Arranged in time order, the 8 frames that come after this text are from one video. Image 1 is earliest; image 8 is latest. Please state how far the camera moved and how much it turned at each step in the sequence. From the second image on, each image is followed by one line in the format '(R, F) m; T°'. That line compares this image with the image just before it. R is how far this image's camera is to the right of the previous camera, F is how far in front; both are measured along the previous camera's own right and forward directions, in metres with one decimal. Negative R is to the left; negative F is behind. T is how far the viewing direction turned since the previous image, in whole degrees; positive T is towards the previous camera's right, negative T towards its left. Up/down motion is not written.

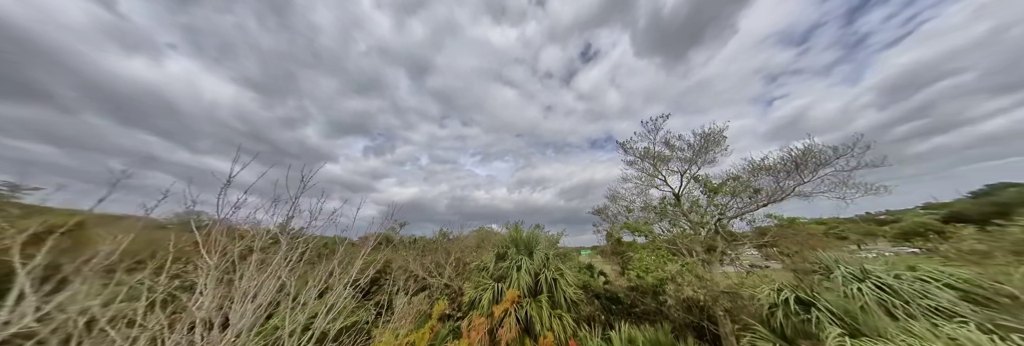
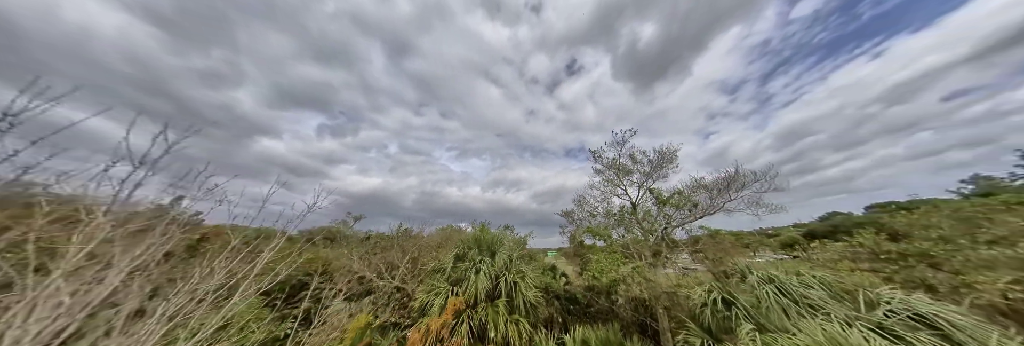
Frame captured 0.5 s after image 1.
(+0.1, +0.2) m; +8°
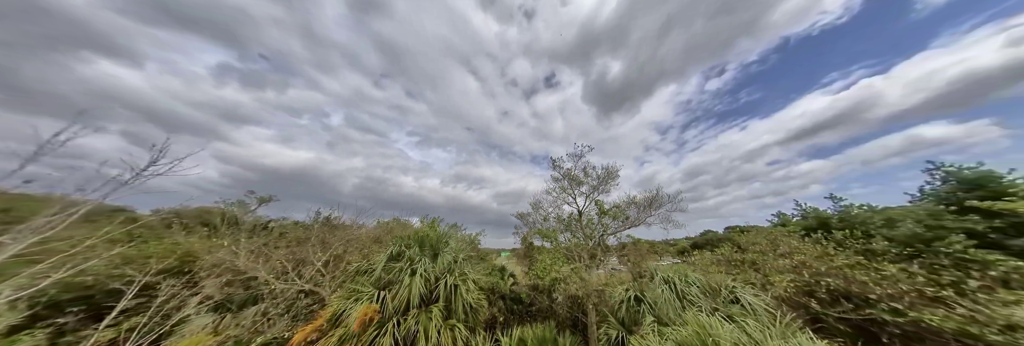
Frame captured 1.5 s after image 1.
(+0.1, +0.1) m; +12°
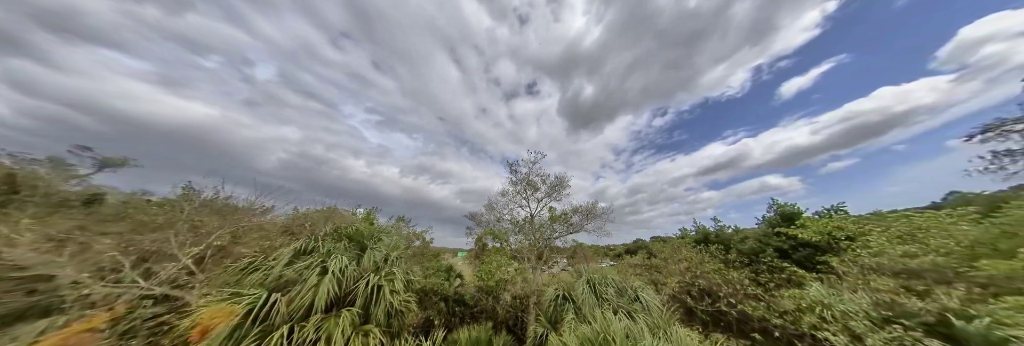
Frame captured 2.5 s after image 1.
(+0.3, 0.0) m; +11°
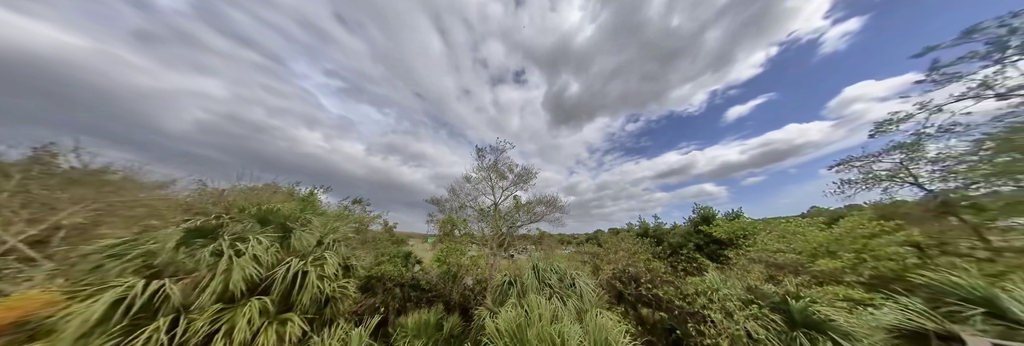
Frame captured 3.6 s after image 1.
(+0.3, 0.0) m; +8°
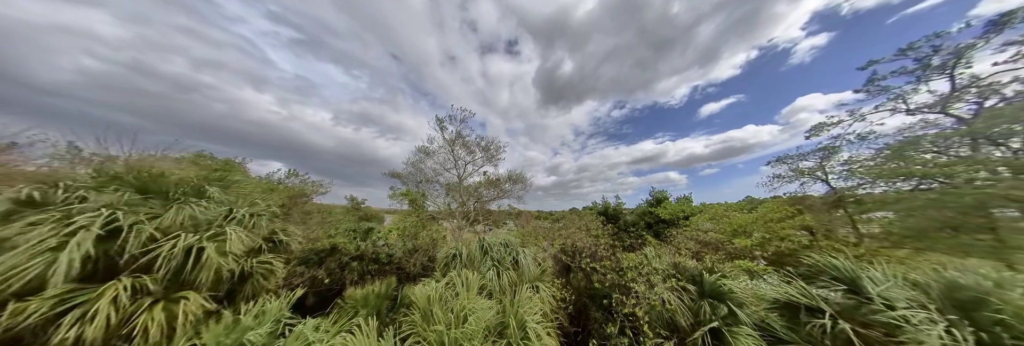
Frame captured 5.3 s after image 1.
(+0.6, +0.3) m; +6°
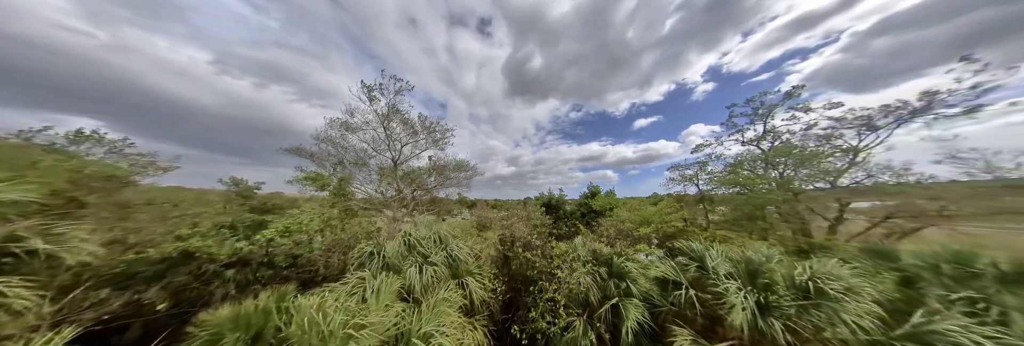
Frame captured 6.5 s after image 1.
(+0.3, +0.1) m; +14°
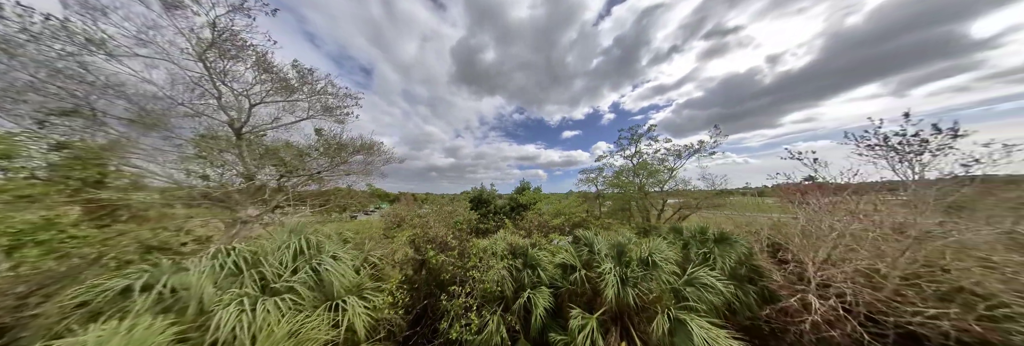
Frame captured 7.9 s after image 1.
(+0.2, +0.2) m; +21°
